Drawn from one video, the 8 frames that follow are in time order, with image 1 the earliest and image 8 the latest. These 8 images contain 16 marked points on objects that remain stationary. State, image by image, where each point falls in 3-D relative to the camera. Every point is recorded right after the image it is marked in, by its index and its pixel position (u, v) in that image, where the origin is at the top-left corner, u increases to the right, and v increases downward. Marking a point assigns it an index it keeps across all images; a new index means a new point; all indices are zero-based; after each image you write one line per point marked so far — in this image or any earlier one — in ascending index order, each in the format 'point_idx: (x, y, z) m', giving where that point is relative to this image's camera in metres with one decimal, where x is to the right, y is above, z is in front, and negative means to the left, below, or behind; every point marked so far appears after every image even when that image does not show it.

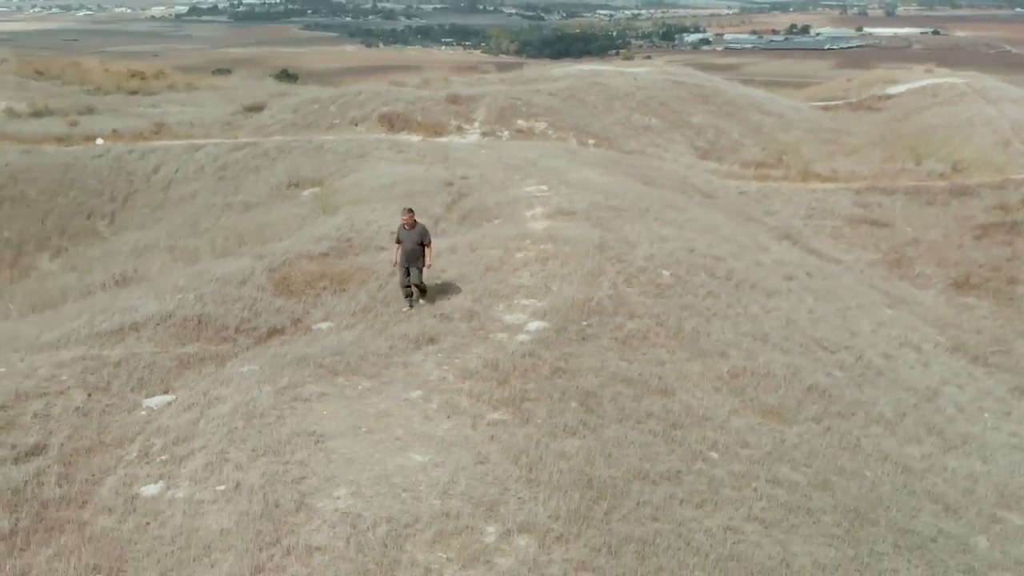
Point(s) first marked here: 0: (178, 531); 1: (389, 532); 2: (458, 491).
0: (-2.2, -1.5, +8.3) m
1: (-0.8, -1.5, +8.3) m
2: (-0.4, -1.4, +9.0) m
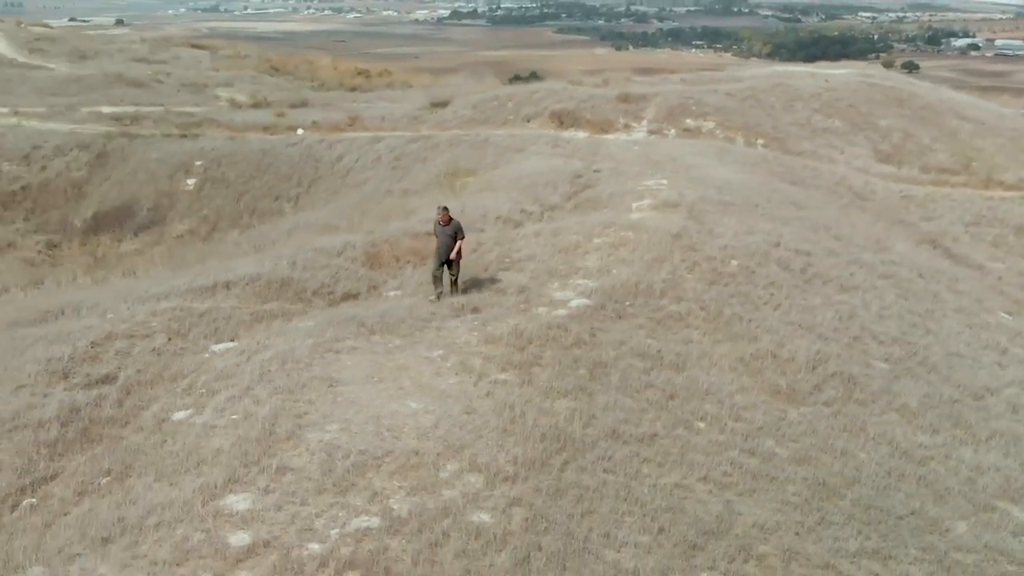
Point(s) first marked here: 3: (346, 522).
0: (-2.5, -1.2, +9.7) m
1: (-1.1, -1.3, +9.5) m
2: (-0.6, -1.1, +10.1) m
3: (-1.1, -1.6, +8.6) m
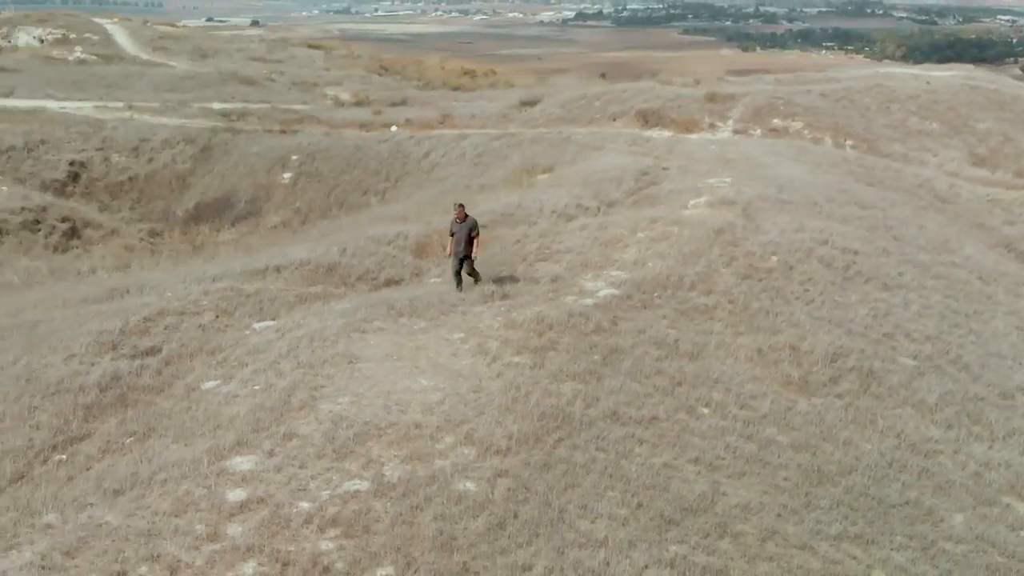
0: (-2.5, -1.0, +10.5) m
1: (-1.2, -1.1, +10.2) m
2: (-0.6, -1.0, +10.7) m
3: (-1.3, -1.4, +9.3) m
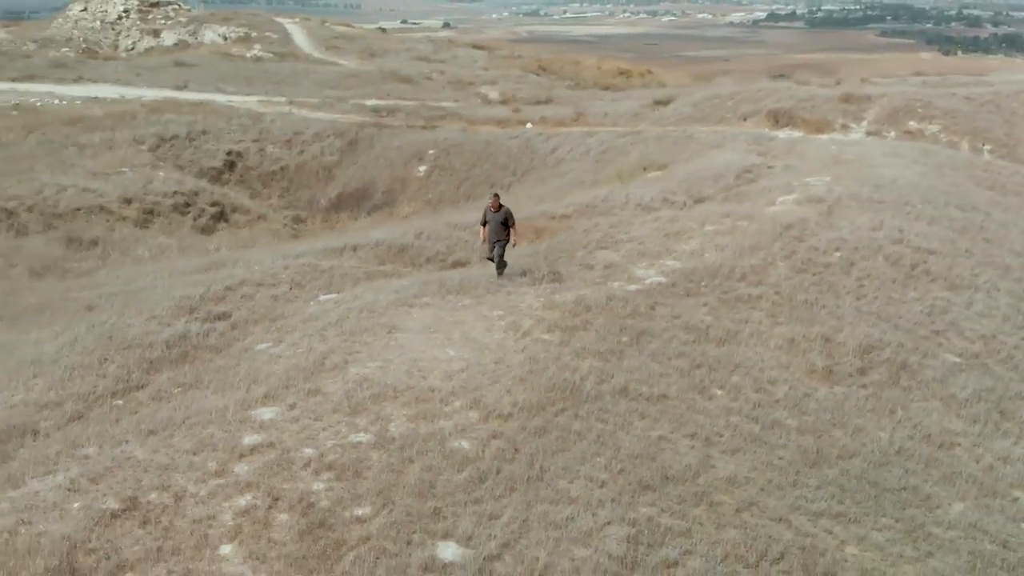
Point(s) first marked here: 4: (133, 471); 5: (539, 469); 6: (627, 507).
0: (-2.4, -0.7, +11.6) m
1: (-1.1, -0.9, +11.1) m
2: (-0.5, -0.8, +11.6) m
3: (-1.3, -1.2, +10.2) m
4: (-2.8, -1.4, +9.6) m
5: (+0.2, -1.4, +10.0) m
6: (+0.9, -1.6, +9.7) m
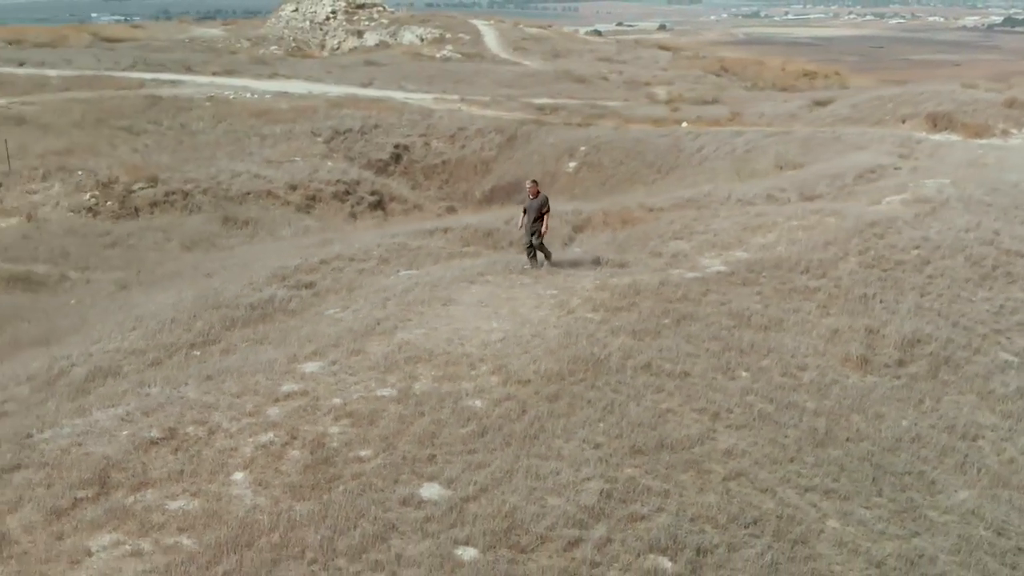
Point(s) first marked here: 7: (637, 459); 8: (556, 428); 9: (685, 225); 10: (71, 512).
0: (-2.0, -0.4, +12.9) m
1: (-0.9, -0.6, +12.2) m
2: (-0.2, -0.5, +12.6) m
3: (-1.3, -0.9, +11.4) m
4: (-2.8, -1.0, +11.0) m
5: (+0.2, -1.2, +10.9) m
6: (+0.8, -1.5, +10.5) m
7: (+1.0, -1.4, +10.7) m
8: (+0.4, -1.2, +11.0) m
9: (+2.3, +0.8, +17.4) m
10: (-3.1, -1.6, +9.0) m
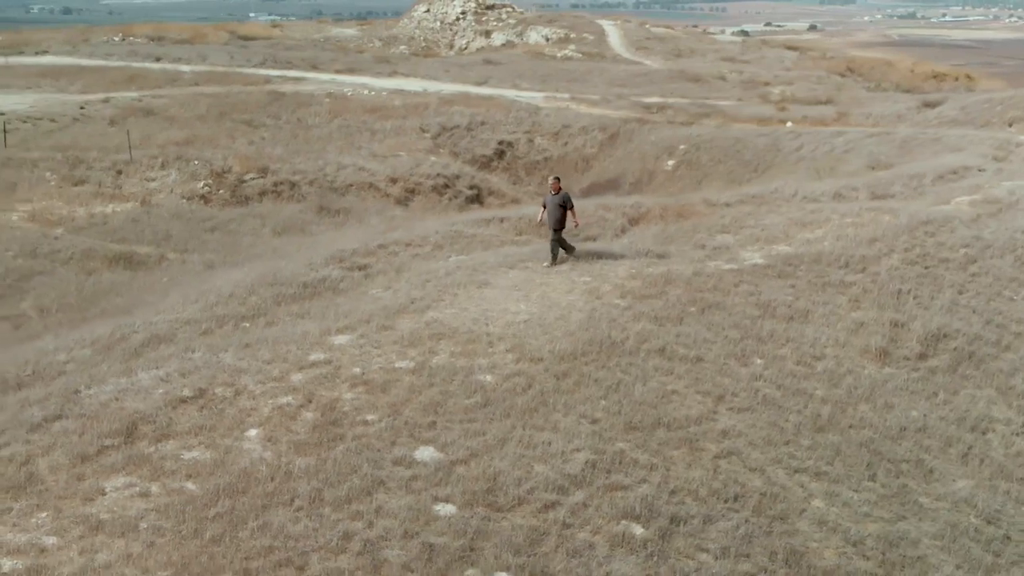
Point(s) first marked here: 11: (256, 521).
0: (-1.8, -0.2, +13.8) m
1: (-0.7, -0.4, +13.0) m
2: (+0.1, -0.4, +13.3) m
3: (-1.1, -0.7, +12.2) m
4: (-2.8, -0.8, +11.9) m
5: (+0.3, -1.0, +11.6) m
6: (+0.8, -1.3, +11.1) m
7: (+1.0, -1.3, +11.3) m
8: (+0.4, -1.0, +11.6) m
9: (+3.1, +0.9, +17.8) m
10: (-3.3, -1.3, +10.1) m
11: (-1.8, -1.6, +9.1) m
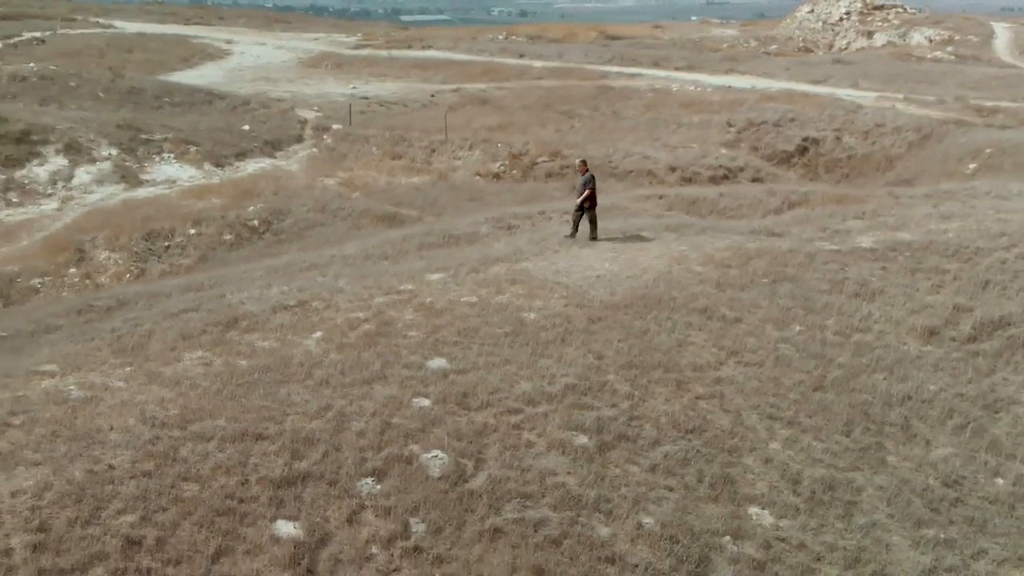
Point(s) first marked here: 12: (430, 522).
0: (-0.6, +0.4, +16.4) m
1: (+0.1, +0.1, +15.3) m
2: (+0.9, +0.1, +15.3) m
3: (-0.6, -0.1, +14.7) m
4: (-2.2, 0.0, +14.9) m
5: (+0.5, -0.5, +13.6) m
6: (+0.9, -0.8, +13.0) m
7: (+1.2, -0.8, +13.1) m
8: (+0.7, -0.5, +13.6) m
9: (+5.4, +1.1, +18.6) m
10: (-3.3, -0.5, +13.3) m
11: (-2.2, -0.9, +11.9) m
12: (-0.6, -1.9, +10.4) m
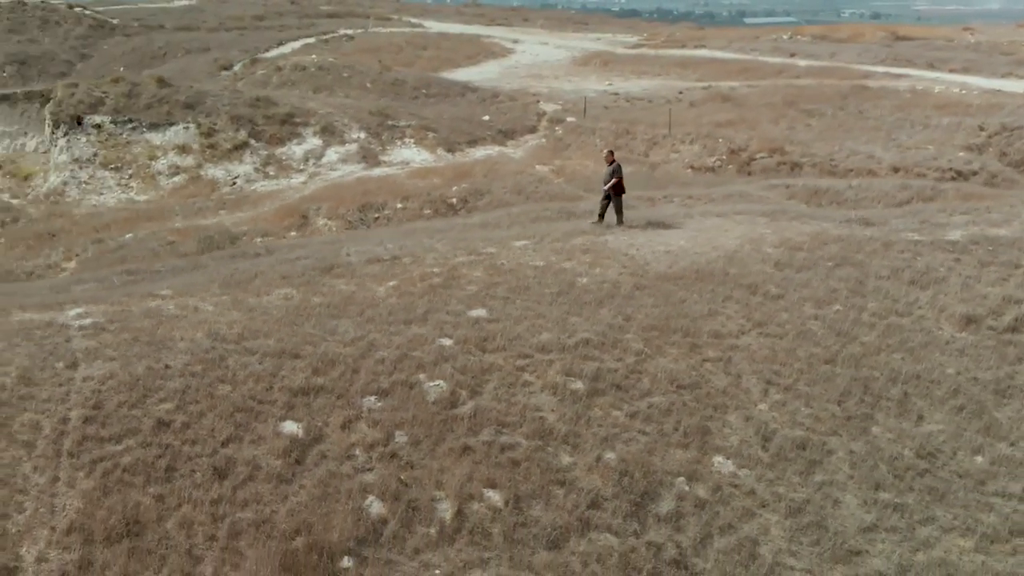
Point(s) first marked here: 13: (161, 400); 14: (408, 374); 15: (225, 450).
0: (+0.8, +0.8, +18.1) m
1: (+1.1, +0.5, +16.8) m
2: (+1.9, +0.5, +16.6) m
3: (+0.3, +0.3, +16.4) m
4: (-1.2, +0.5, +17.1) m
5: (+1.1, -0.1, +15.1) m
6: (+1.2, -0.5, +14.4) m
7: (+1.5, -0.5, +14.4) m
8: (+1.2, -0.2, +15.0) m
9: (+7.1, +1.2, +18.6) m
10: (-2.7, +0.1, +15.8) m
11: (-2.1, -0.4, +14.2) m
12: (-1.0, -1.4, +12.3) m
13: (-3.4, -1.1, +12.4) m
14: (-1.1, -0.9, +13.2) m
15: (-2.6, -1.5, +11.7) m
